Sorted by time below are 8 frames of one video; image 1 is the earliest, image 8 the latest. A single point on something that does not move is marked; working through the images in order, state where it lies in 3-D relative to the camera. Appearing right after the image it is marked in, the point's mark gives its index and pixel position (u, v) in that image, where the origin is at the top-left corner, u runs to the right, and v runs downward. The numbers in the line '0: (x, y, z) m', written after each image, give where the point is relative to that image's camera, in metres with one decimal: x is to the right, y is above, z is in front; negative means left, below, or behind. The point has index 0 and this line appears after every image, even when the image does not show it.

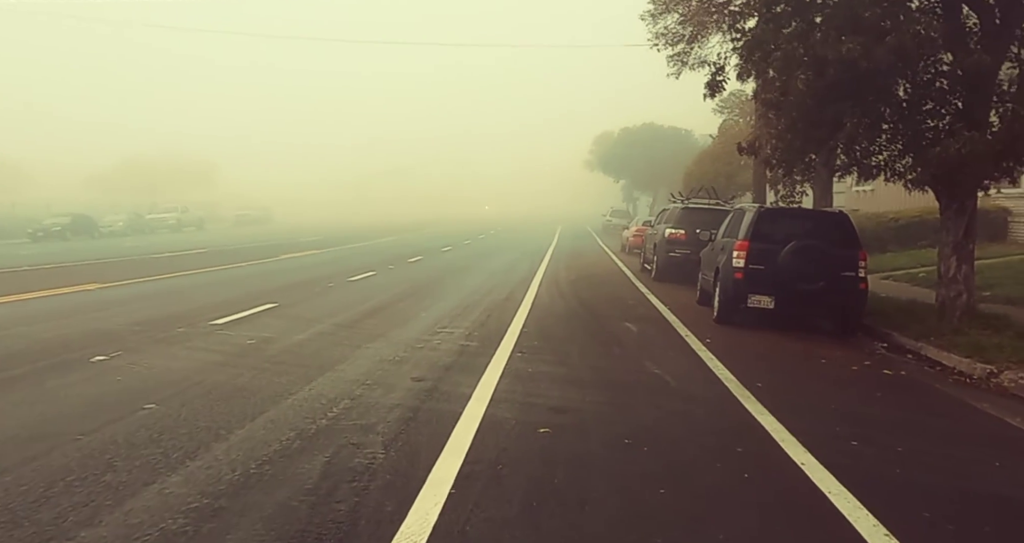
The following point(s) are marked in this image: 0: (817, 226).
0: (+5.0, +0.7, +12.3) m
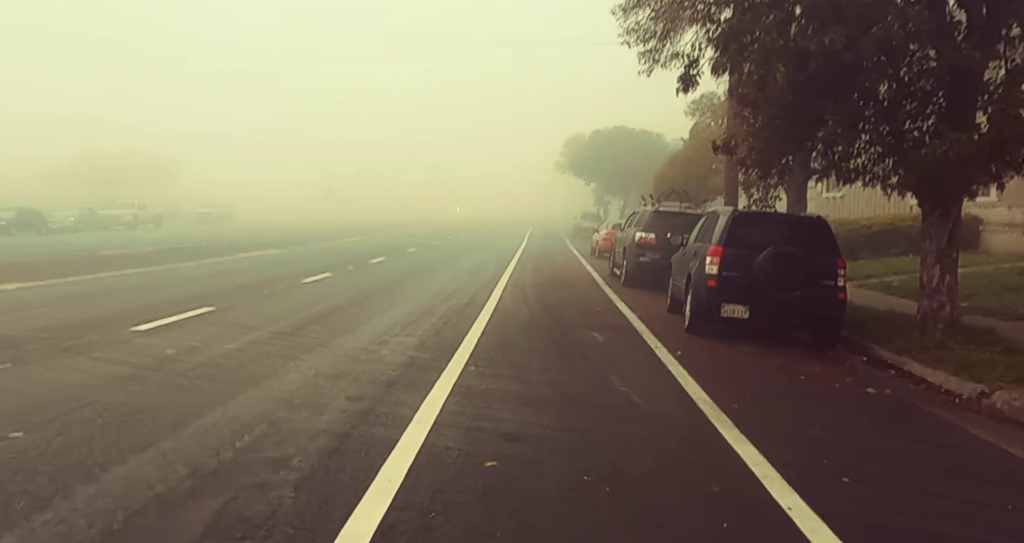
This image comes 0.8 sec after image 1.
0: (+4.3, +0.6, +11.6) m
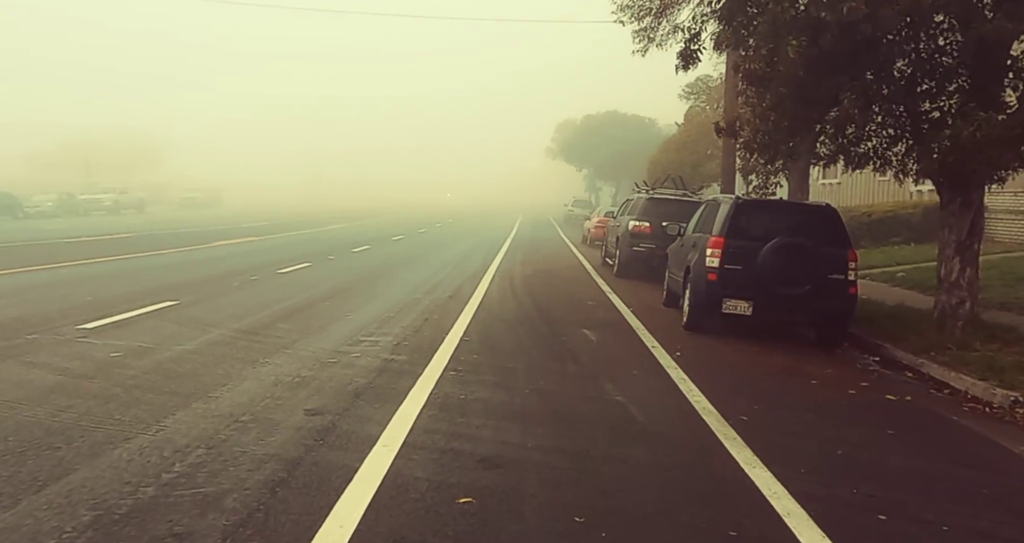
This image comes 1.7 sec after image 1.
0: (+4.1, +0.7, +10.7) m
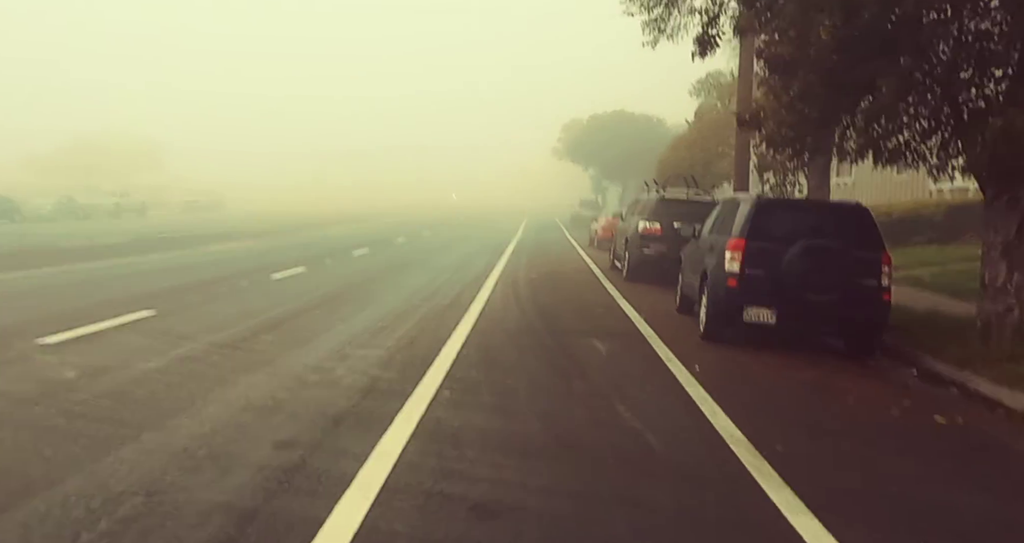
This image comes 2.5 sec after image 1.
0: (+4.1, +0.7, +9.9) m
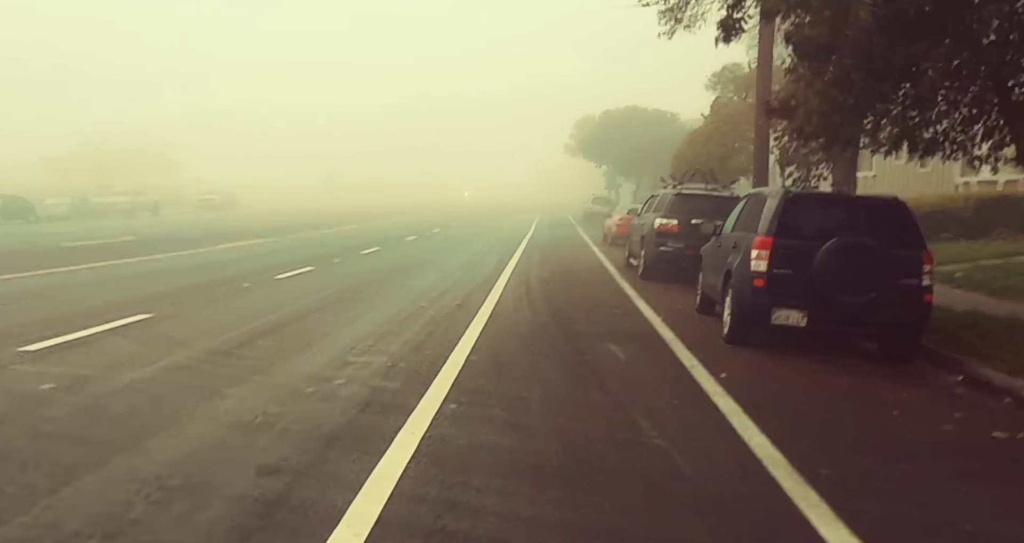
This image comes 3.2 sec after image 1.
0: (+4.3, +0.7, +9.2) m
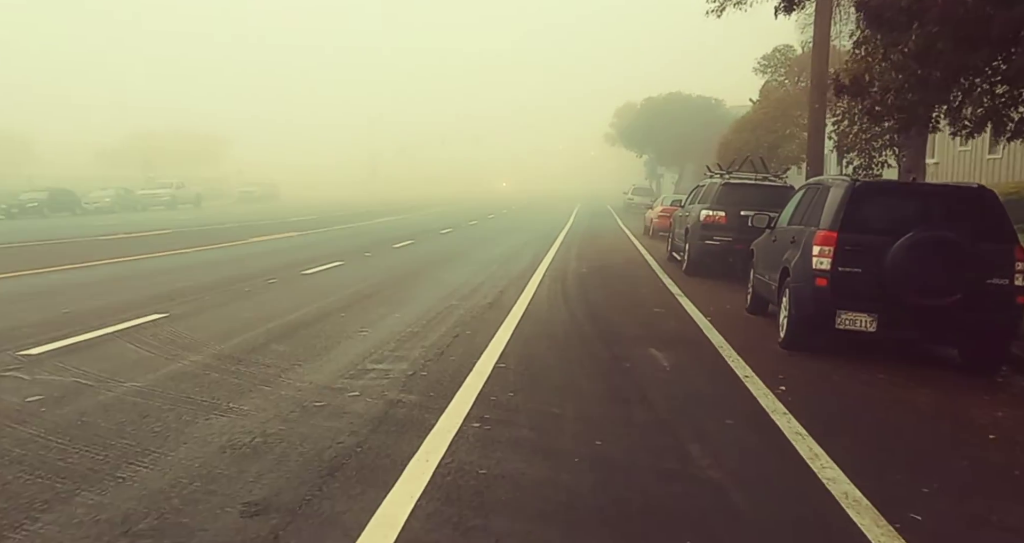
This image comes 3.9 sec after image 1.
0: (+4.7, +0.7, +8.2) m
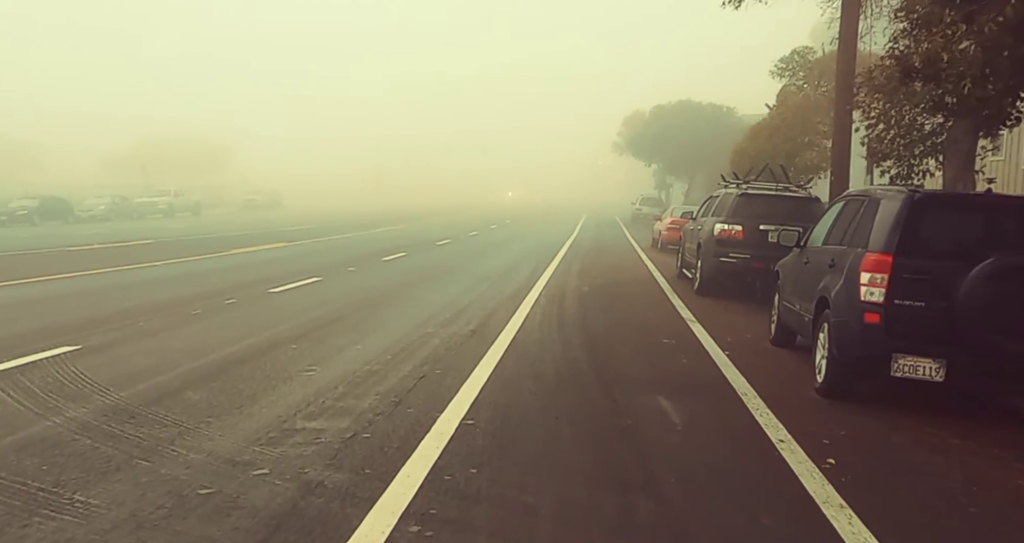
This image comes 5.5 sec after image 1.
0: (+4.4, +0.4, +6.5) m
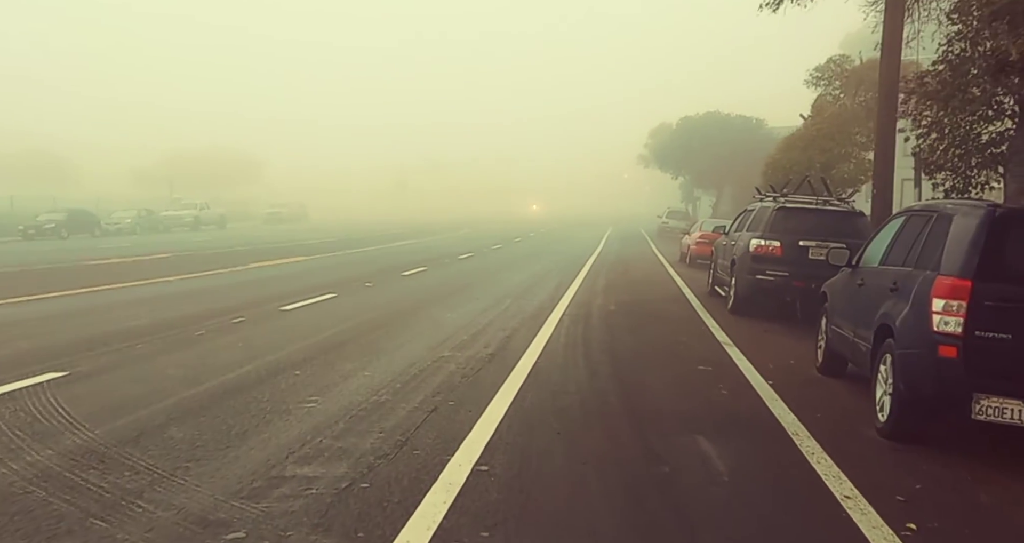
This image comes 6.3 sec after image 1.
0: (+4.6, +0.2, +5.6) m
